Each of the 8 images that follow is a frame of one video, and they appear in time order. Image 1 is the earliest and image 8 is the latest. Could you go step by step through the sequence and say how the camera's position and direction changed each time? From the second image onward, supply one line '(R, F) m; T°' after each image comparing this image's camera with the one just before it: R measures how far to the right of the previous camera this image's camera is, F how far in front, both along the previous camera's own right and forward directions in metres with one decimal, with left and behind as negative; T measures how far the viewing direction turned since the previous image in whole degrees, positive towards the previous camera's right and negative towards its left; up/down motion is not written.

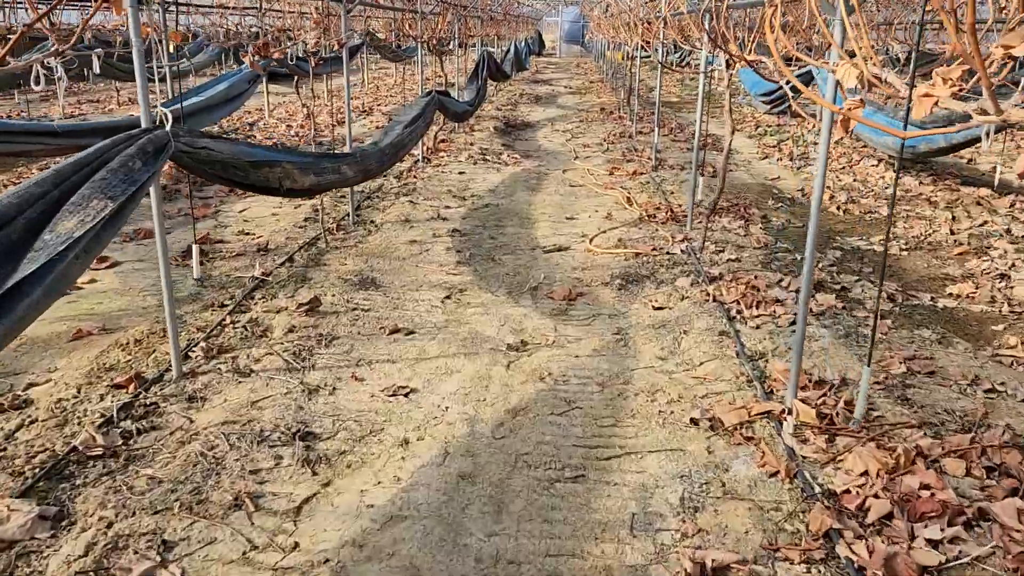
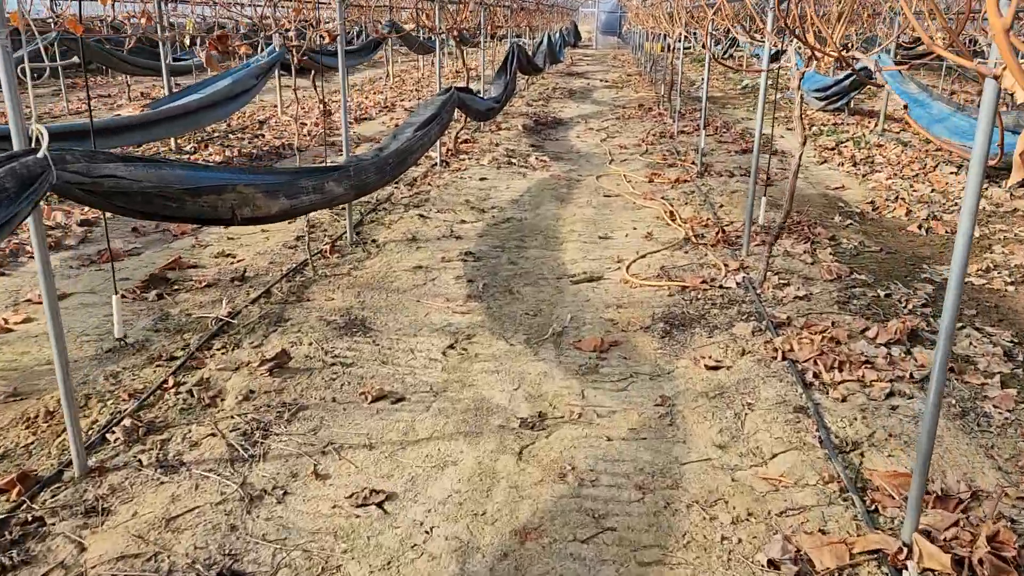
(+0.1, +1.1) m; -3°
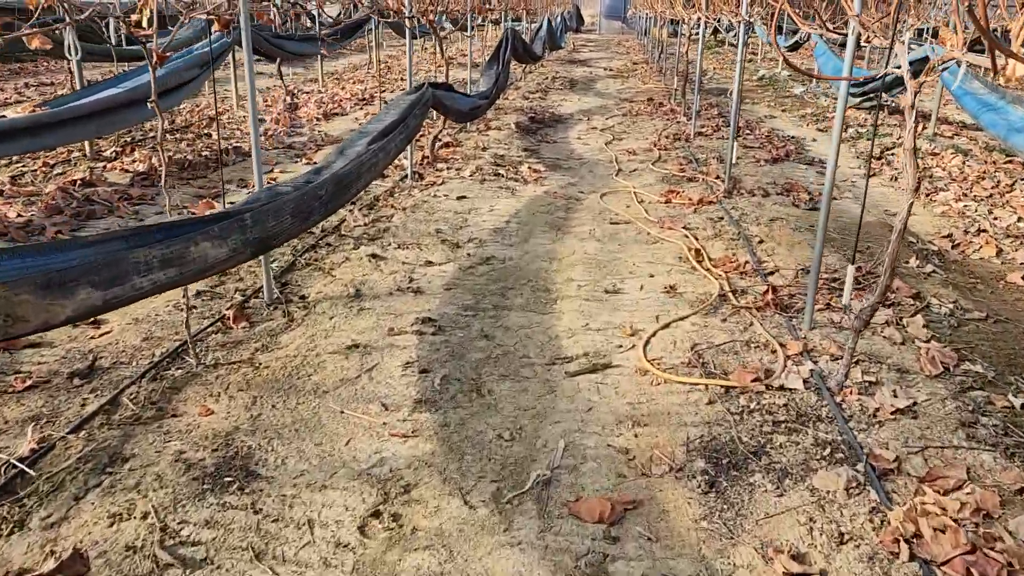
(+0.2, +1.8) m; 0°
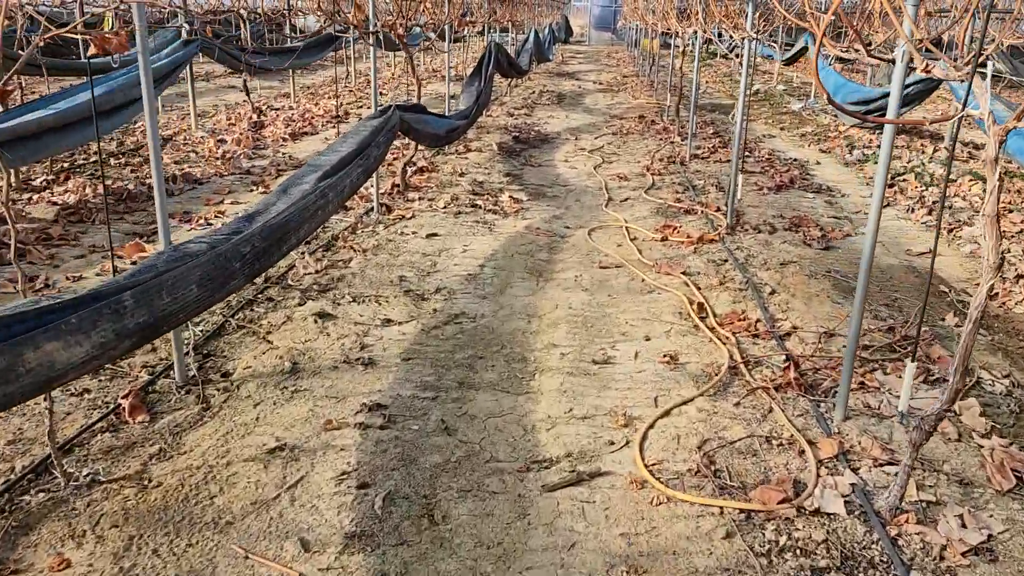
(+0.1, +0.9) m; +1°
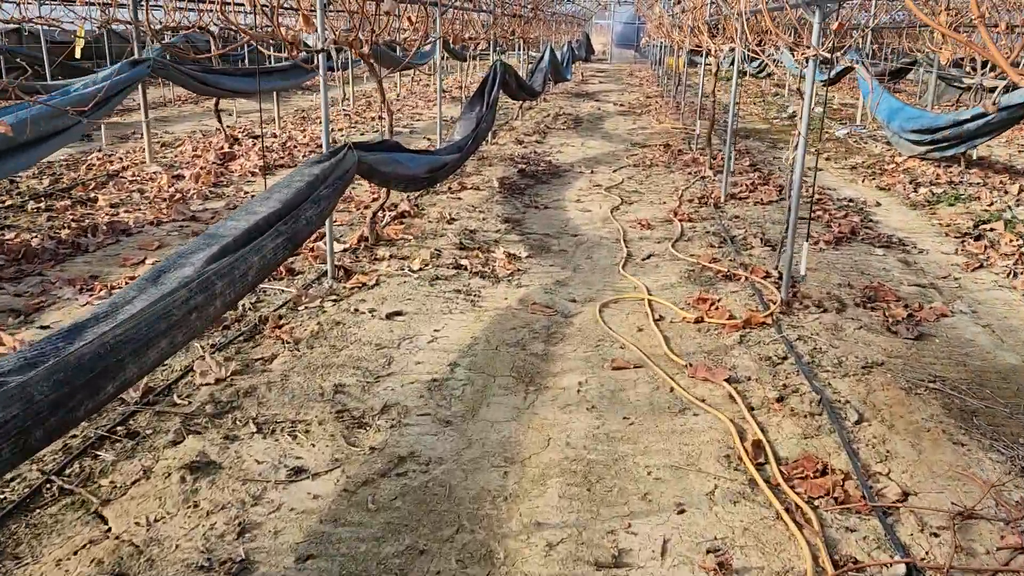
(+0.2, +1.6) m; -2°
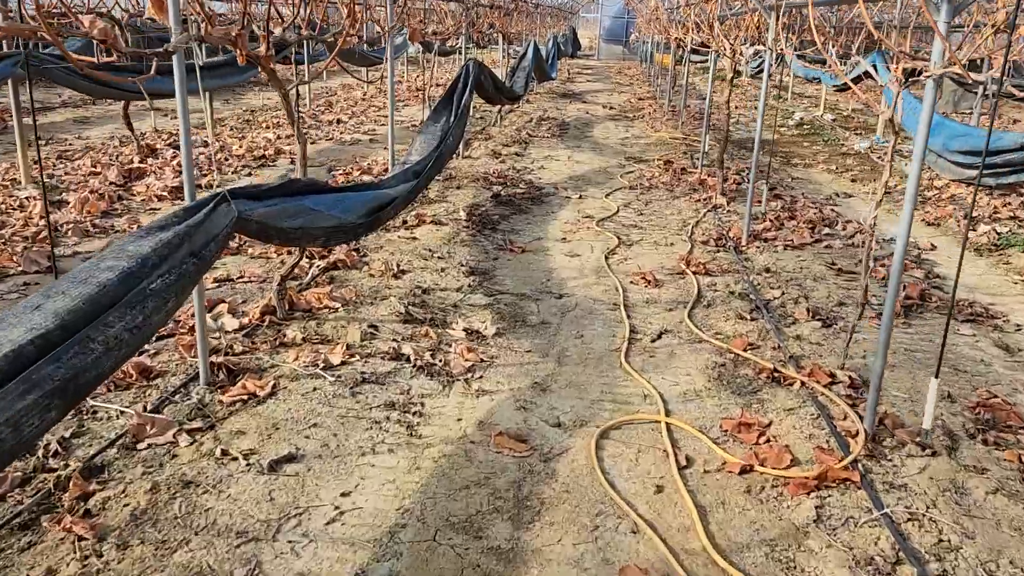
(+0.1, +1.8) m; +1°
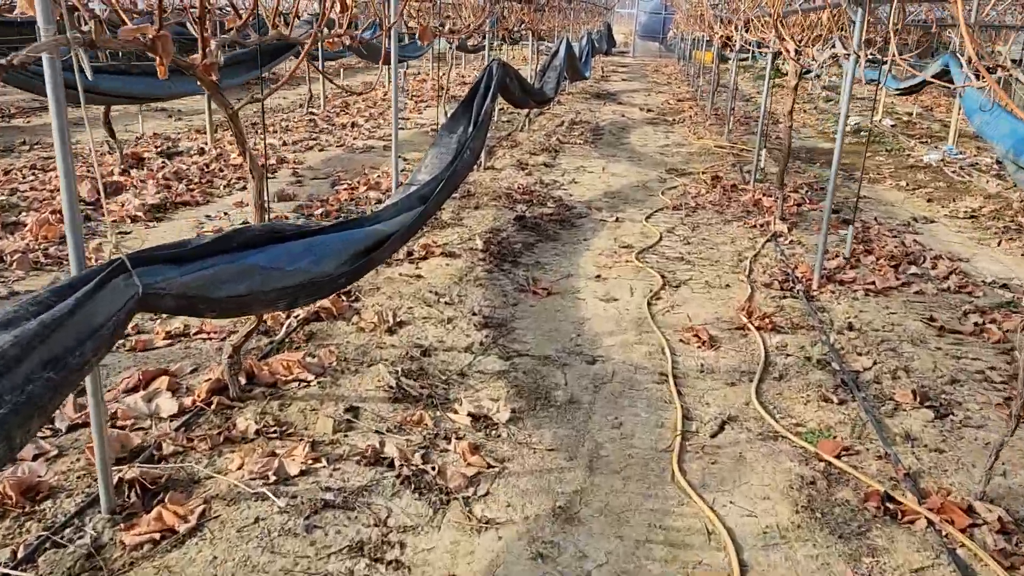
(0.0, +1.2) m; -2°
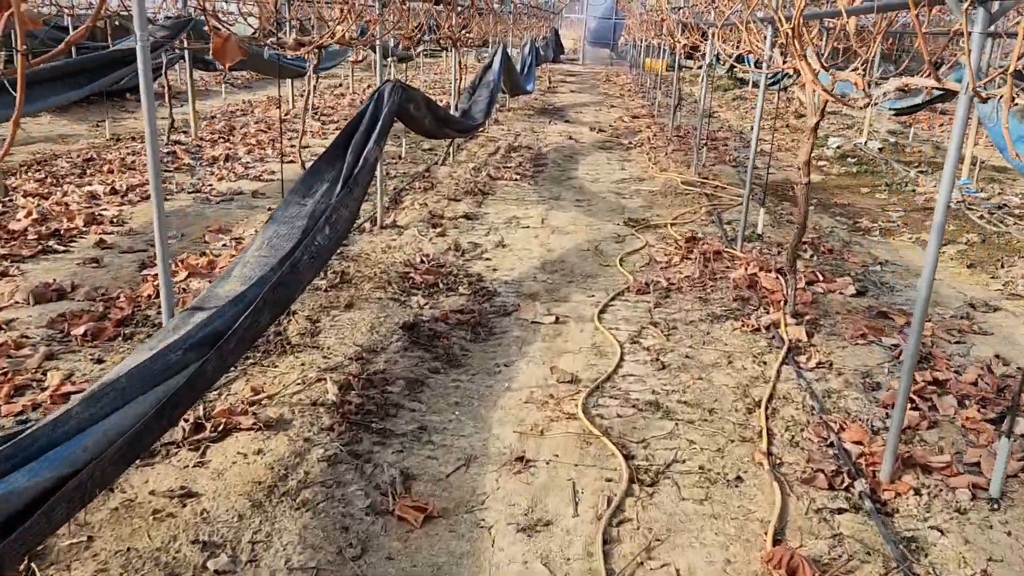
(+0.5, +2.6) m; +3°
